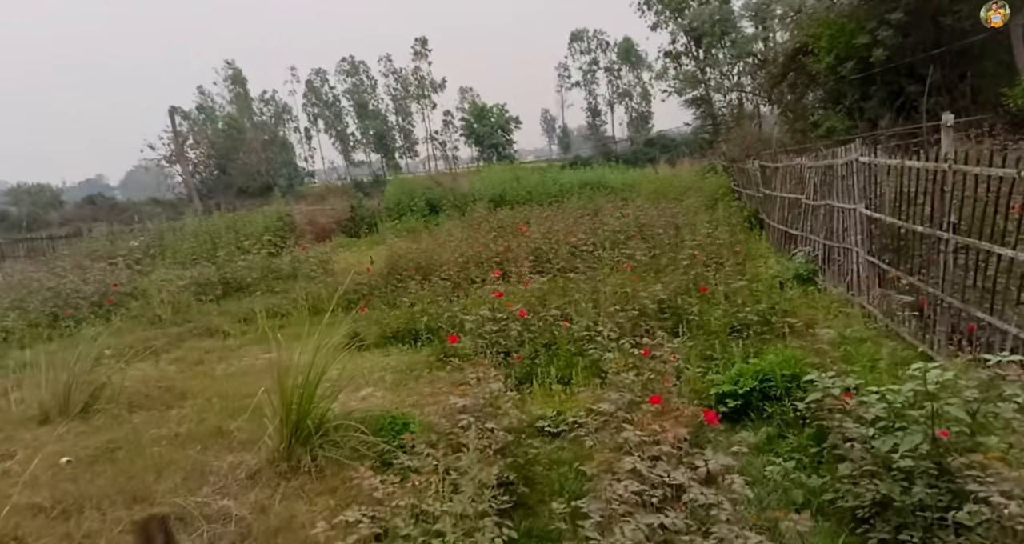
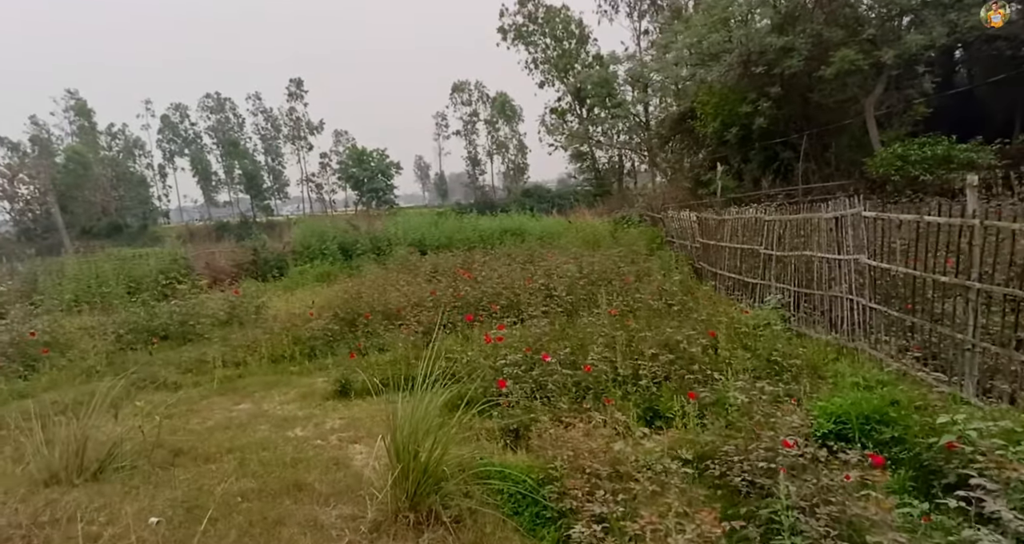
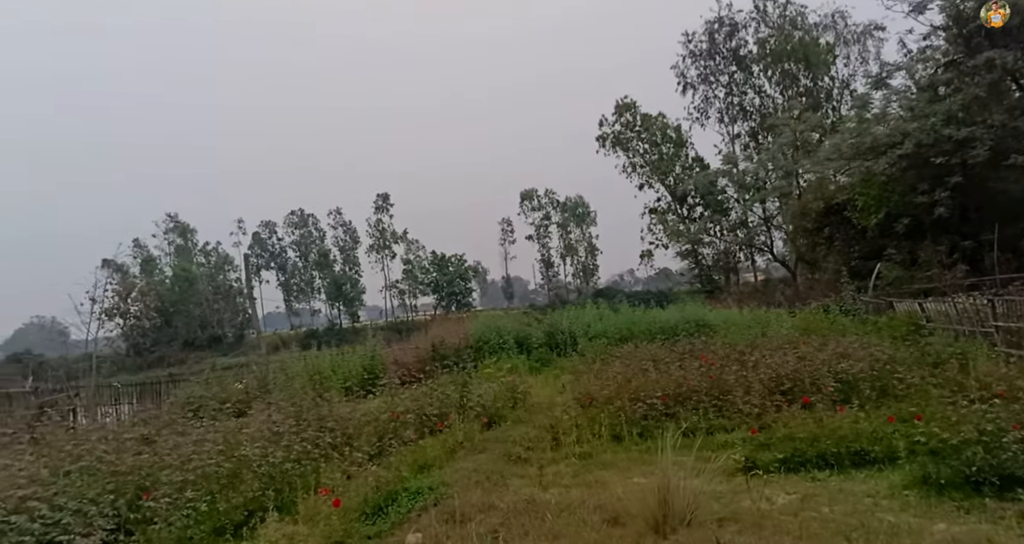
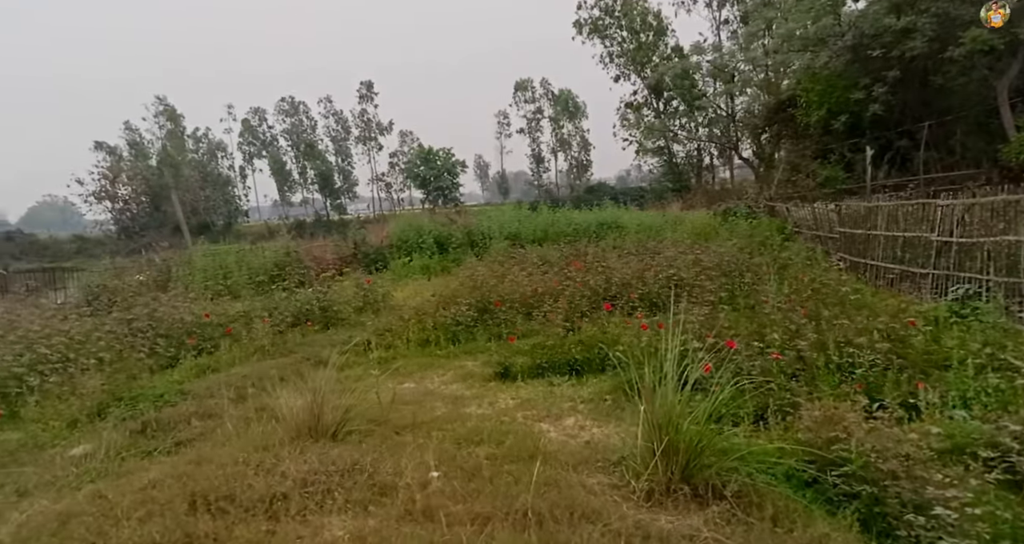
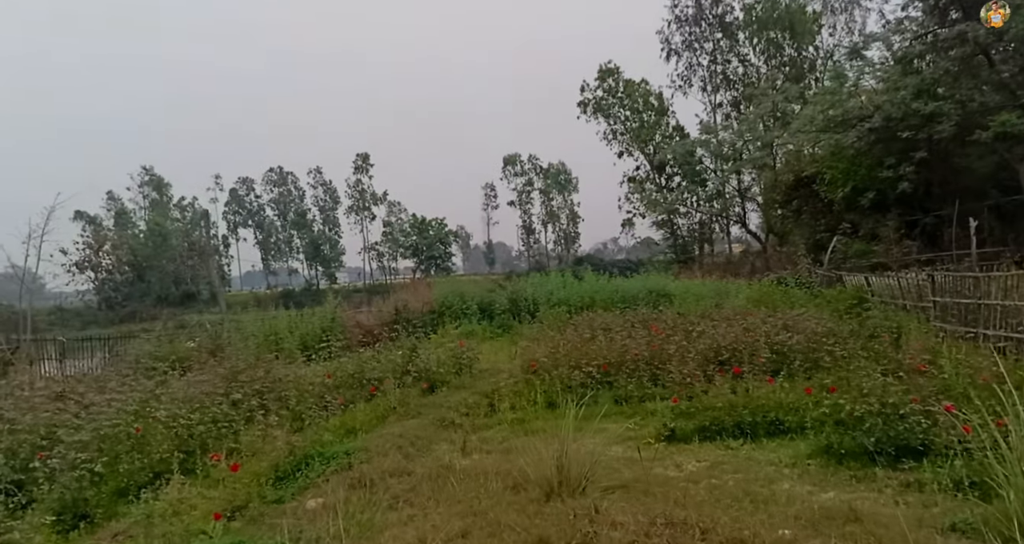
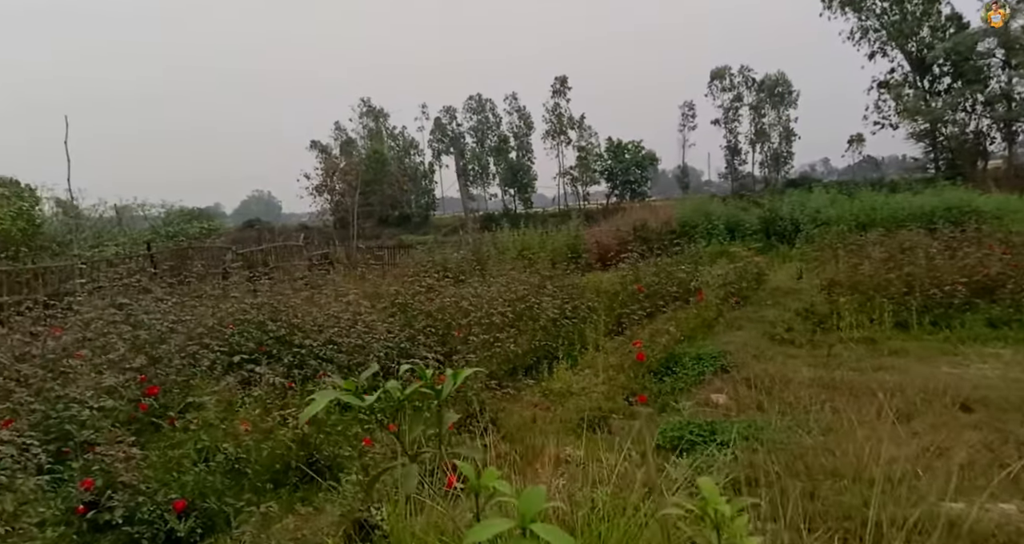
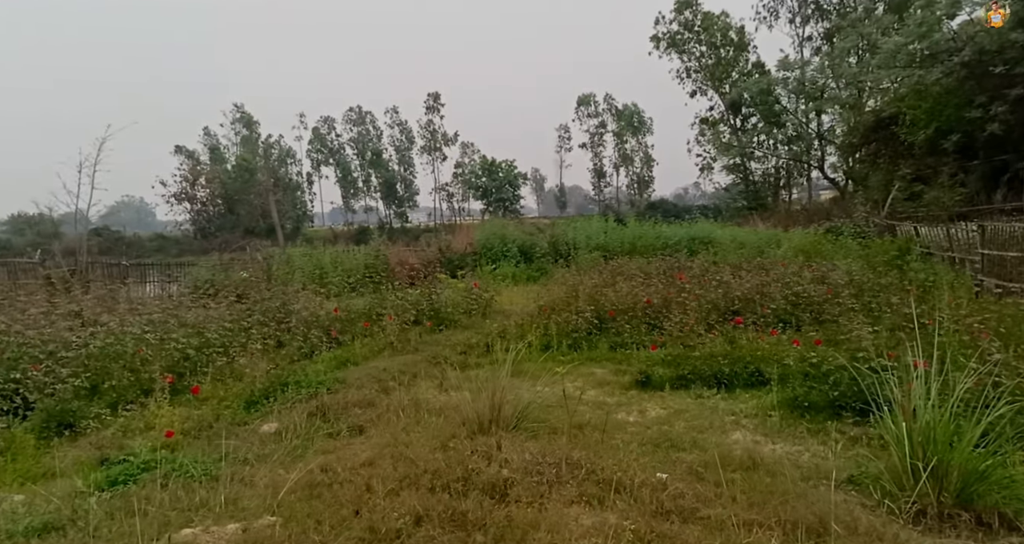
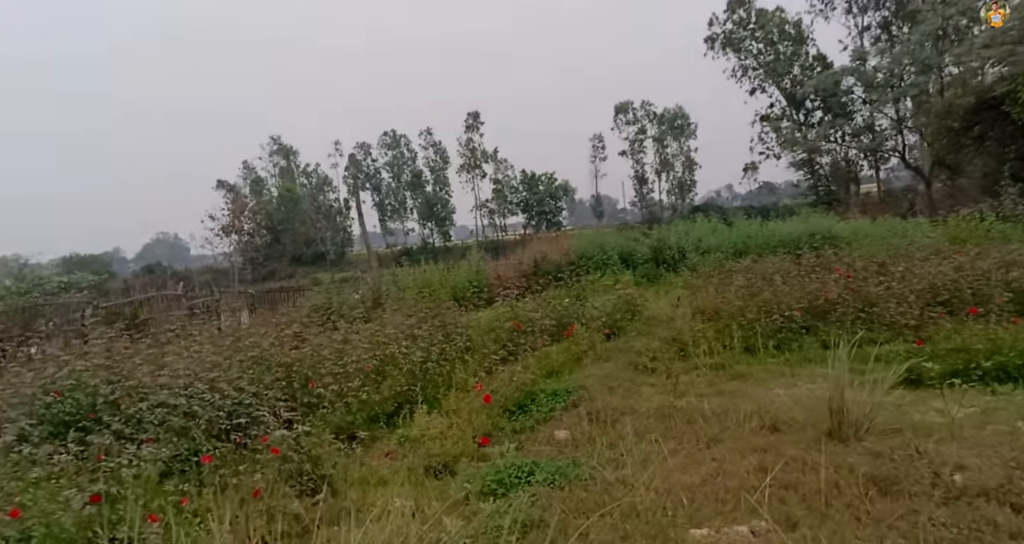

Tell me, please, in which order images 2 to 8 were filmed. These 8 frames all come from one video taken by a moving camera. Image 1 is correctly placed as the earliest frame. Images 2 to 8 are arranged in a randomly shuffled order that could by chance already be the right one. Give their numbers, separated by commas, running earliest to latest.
2, 4, 7, 5, 3, 8, 6
